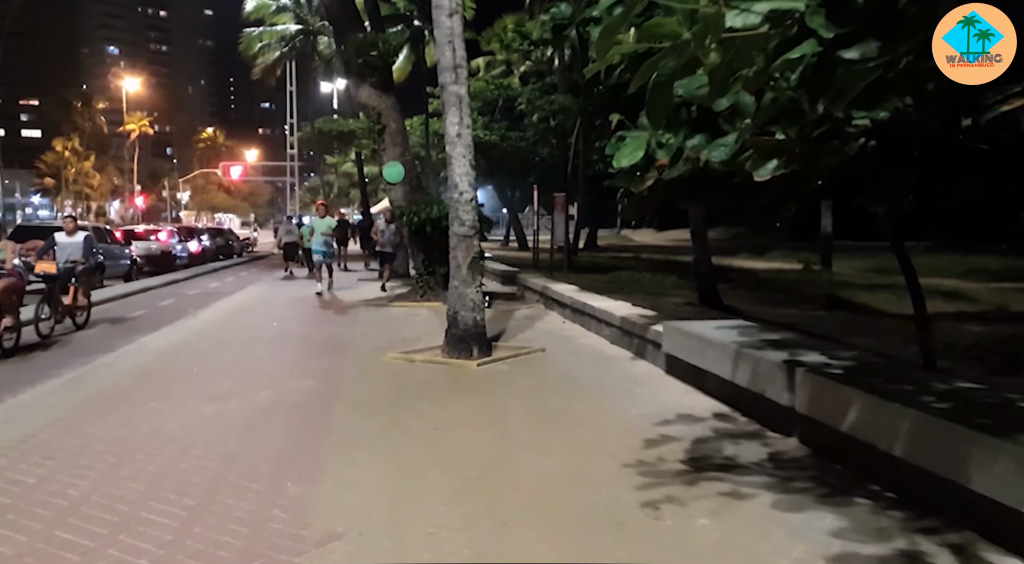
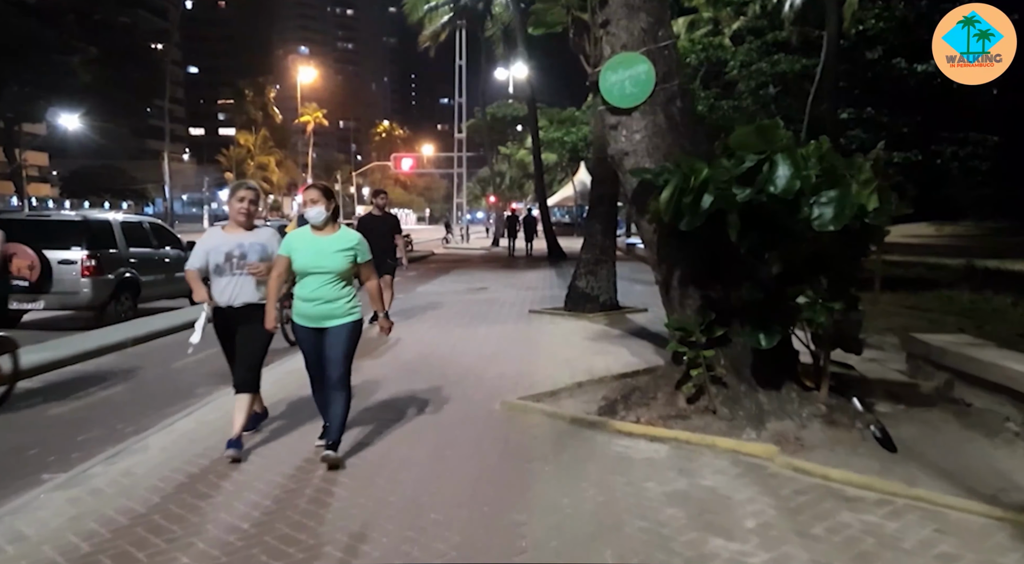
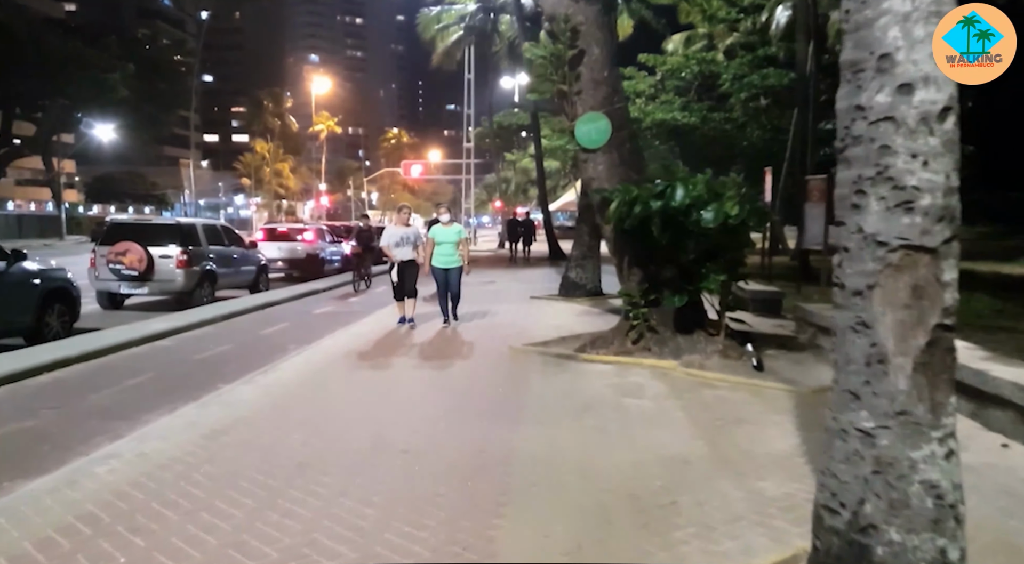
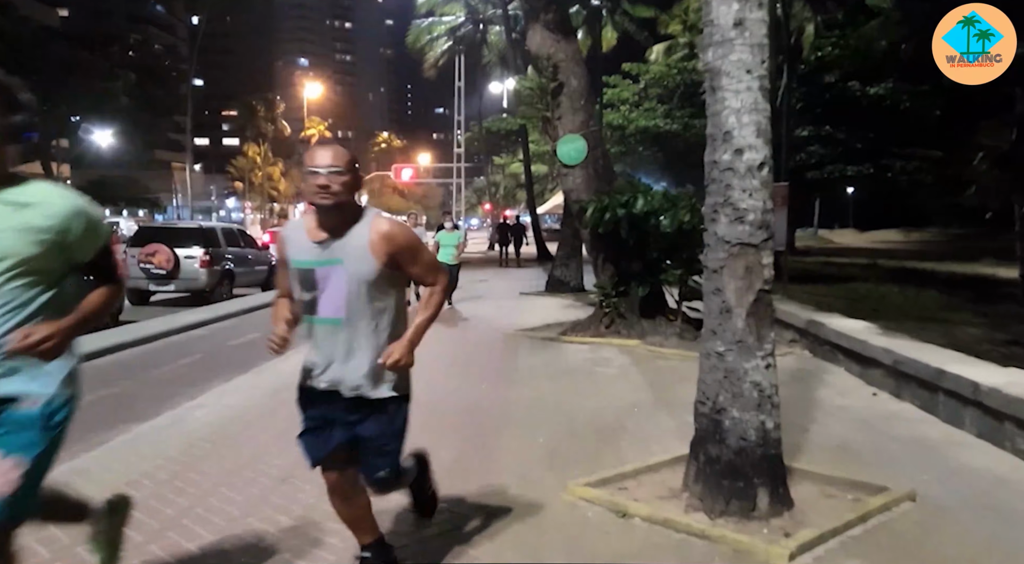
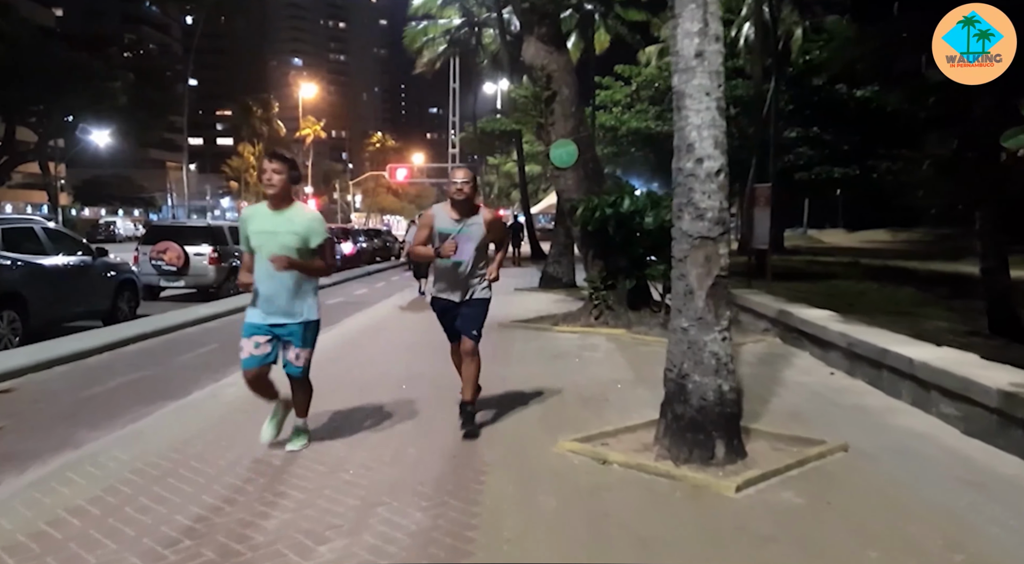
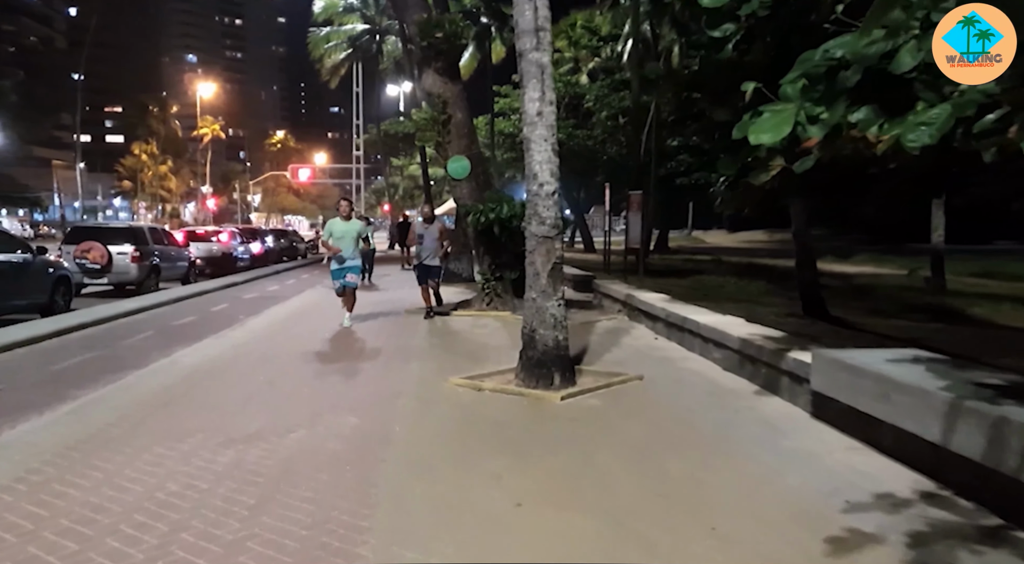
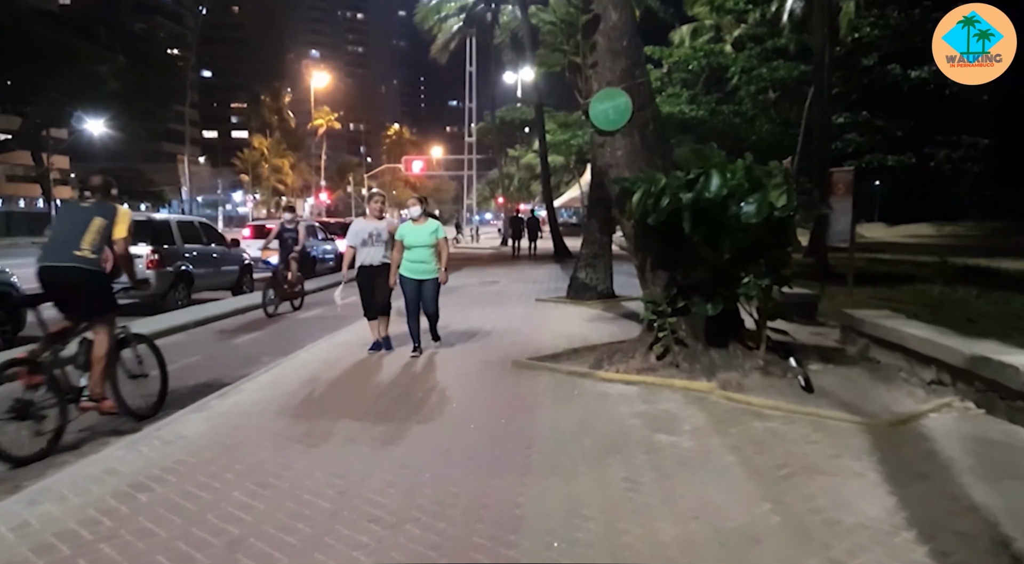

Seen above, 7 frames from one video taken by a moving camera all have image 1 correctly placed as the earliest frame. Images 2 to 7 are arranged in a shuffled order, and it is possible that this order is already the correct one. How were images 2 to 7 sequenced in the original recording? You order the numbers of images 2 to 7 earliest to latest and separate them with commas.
6, 5, 4, 3, 7, 2
